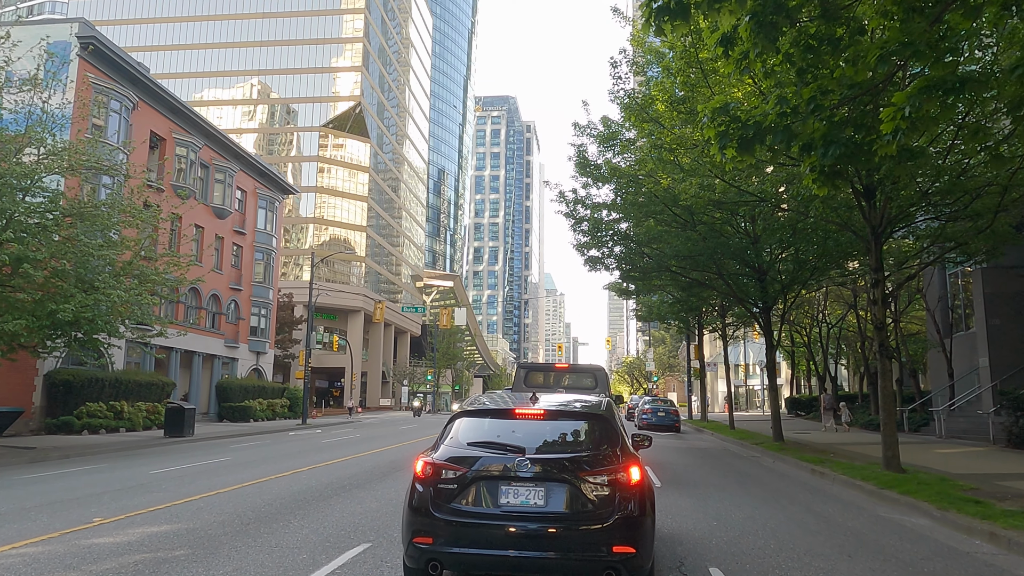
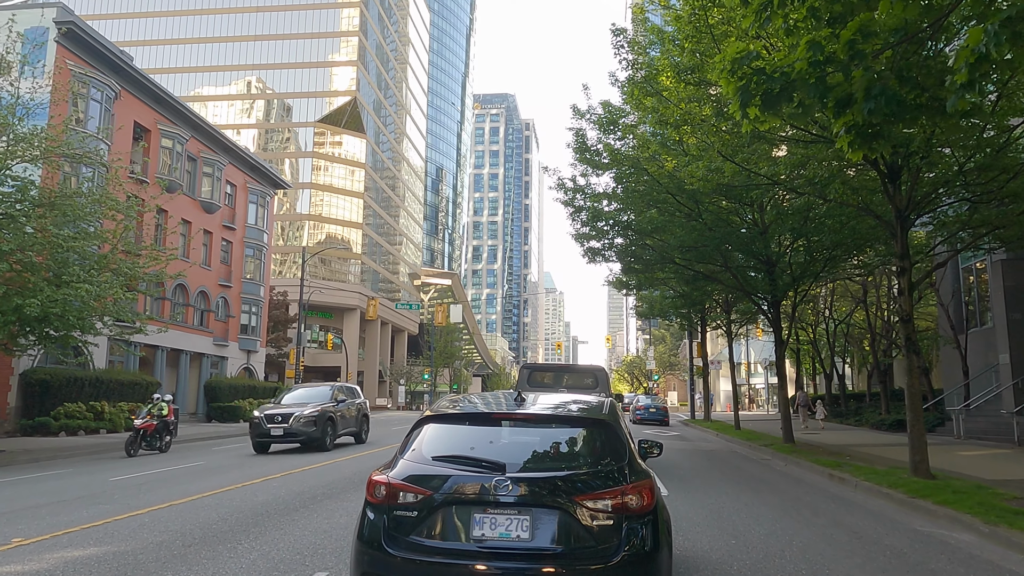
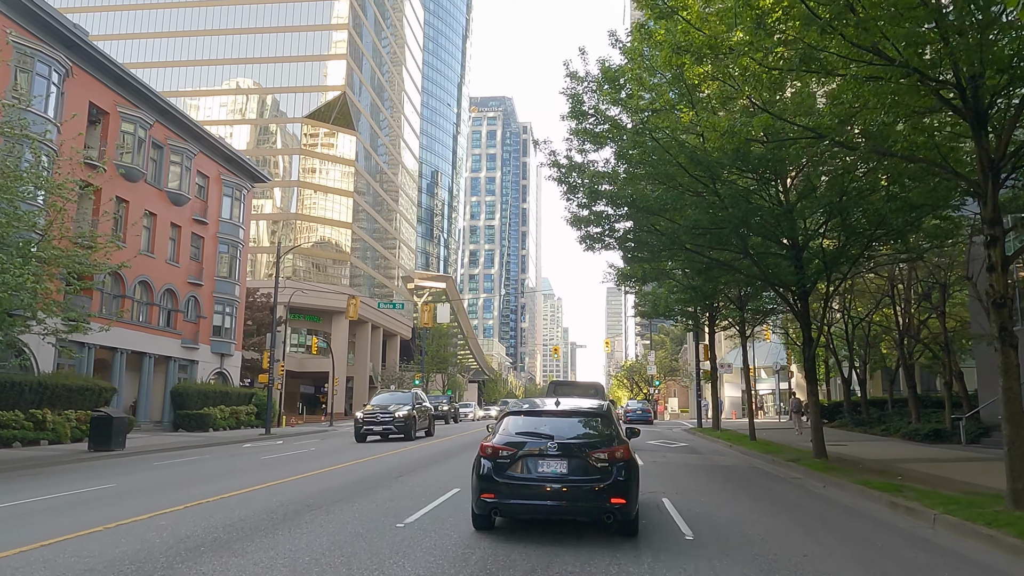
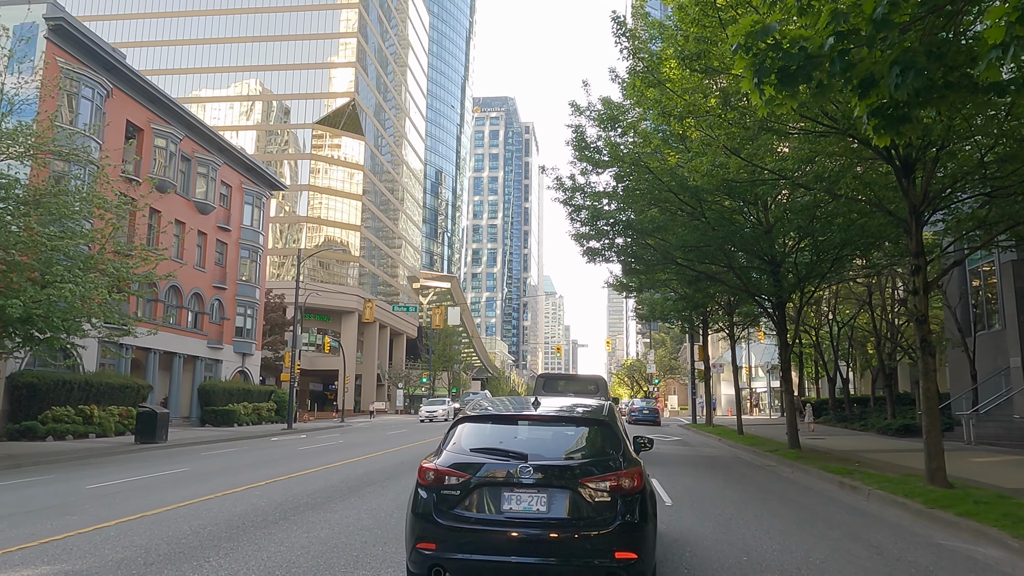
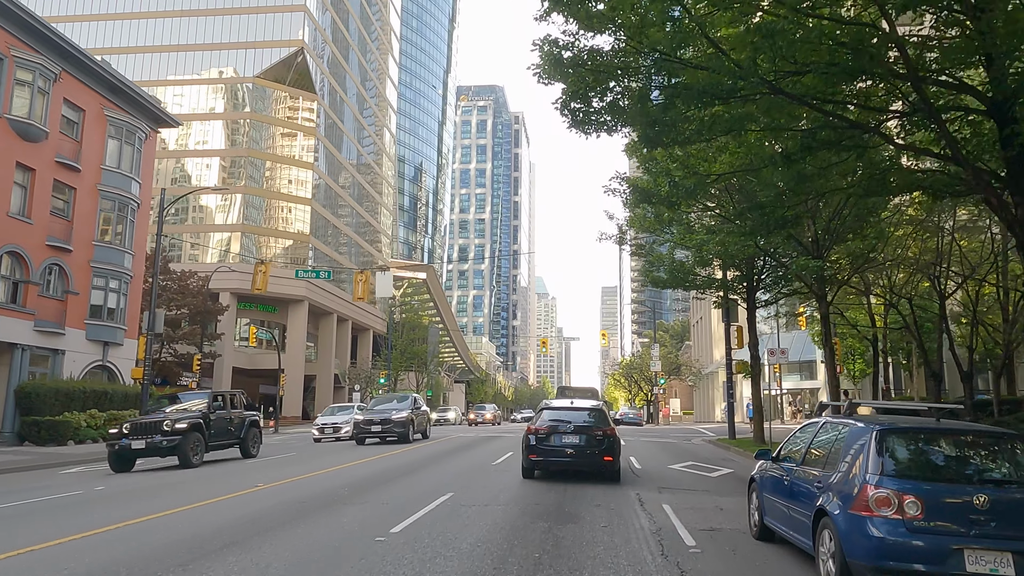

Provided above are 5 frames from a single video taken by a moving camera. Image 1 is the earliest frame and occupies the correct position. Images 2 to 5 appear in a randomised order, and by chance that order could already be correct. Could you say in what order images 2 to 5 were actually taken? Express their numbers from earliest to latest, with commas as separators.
2, 4, 3, 5
